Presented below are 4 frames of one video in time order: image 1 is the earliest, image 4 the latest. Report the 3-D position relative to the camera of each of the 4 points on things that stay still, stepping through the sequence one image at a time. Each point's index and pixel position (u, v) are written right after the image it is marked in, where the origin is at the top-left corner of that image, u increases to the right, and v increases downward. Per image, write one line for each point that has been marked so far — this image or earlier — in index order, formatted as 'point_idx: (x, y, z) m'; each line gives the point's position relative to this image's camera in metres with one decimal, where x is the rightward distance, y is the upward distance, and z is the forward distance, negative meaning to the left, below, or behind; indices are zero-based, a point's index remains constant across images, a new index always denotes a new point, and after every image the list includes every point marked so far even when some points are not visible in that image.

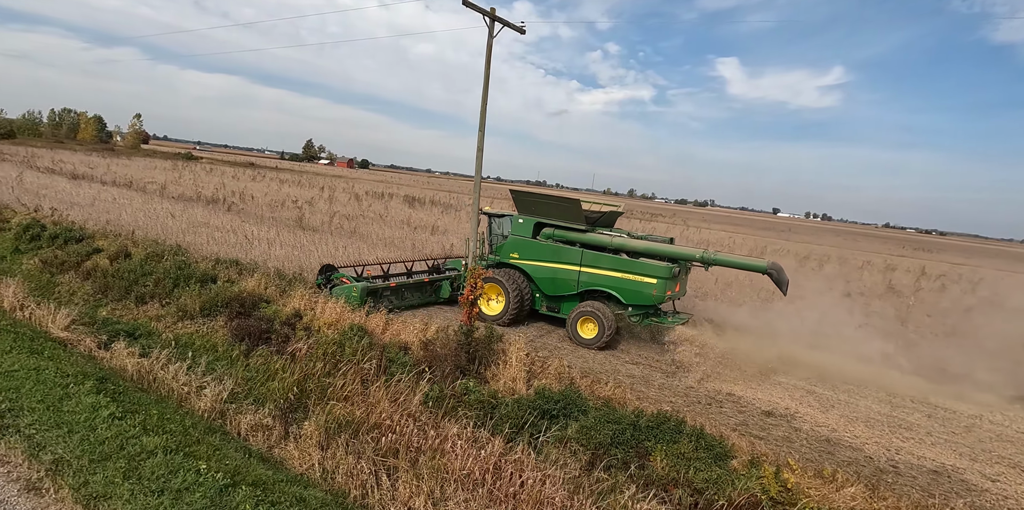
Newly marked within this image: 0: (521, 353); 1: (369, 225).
0: (+0.1, -1.1, +6.3) m
1: (-5.0, +1.1, +19.9) m
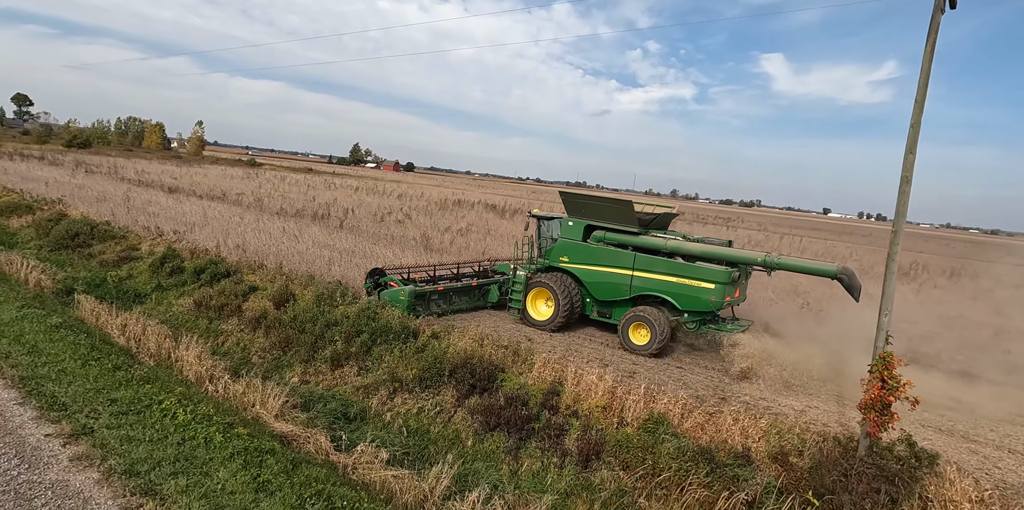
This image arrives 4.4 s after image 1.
0: (+3.4, -1.7, +4.4) m
1: (-0.8, +0.4, +18.3) m
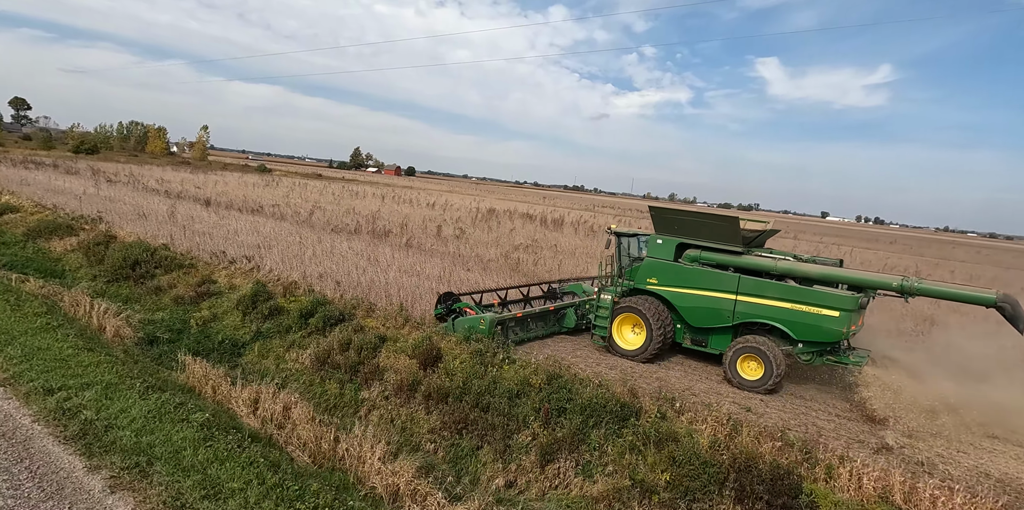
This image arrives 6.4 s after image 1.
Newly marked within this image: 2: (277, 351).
0: (+5.8, -2.2, +2.8) m
1: (+1.6, -0.2, +16.7) m
2: (-3.1, -1.3, +7.4) m
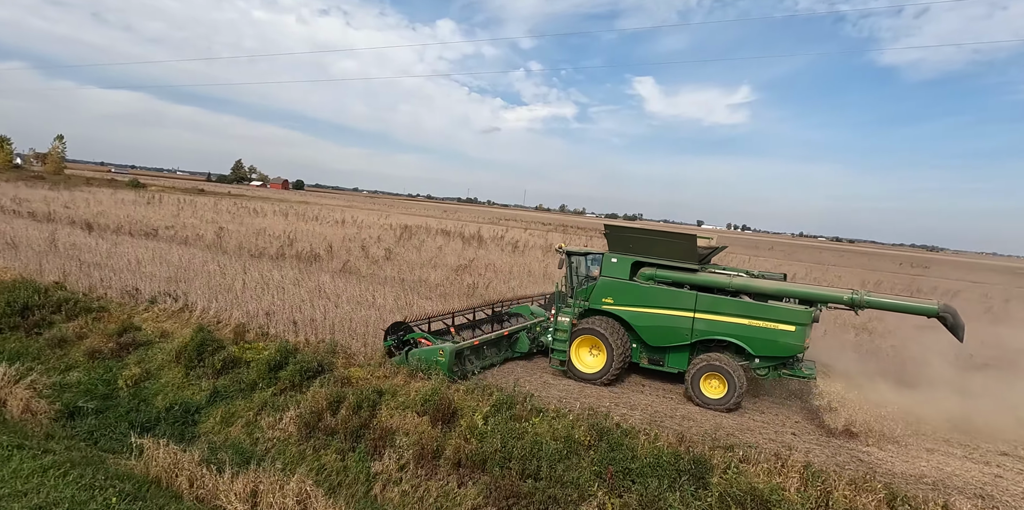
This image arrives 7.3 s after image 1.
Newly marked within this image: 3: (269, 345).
0: (+6.8, -2.4, +3.1) m
1: (0.0, -0.8, +16.1) m
2: (-2.8, -1.8, +6.1) m
3: (-3.3, -1.2, +7.6) m
